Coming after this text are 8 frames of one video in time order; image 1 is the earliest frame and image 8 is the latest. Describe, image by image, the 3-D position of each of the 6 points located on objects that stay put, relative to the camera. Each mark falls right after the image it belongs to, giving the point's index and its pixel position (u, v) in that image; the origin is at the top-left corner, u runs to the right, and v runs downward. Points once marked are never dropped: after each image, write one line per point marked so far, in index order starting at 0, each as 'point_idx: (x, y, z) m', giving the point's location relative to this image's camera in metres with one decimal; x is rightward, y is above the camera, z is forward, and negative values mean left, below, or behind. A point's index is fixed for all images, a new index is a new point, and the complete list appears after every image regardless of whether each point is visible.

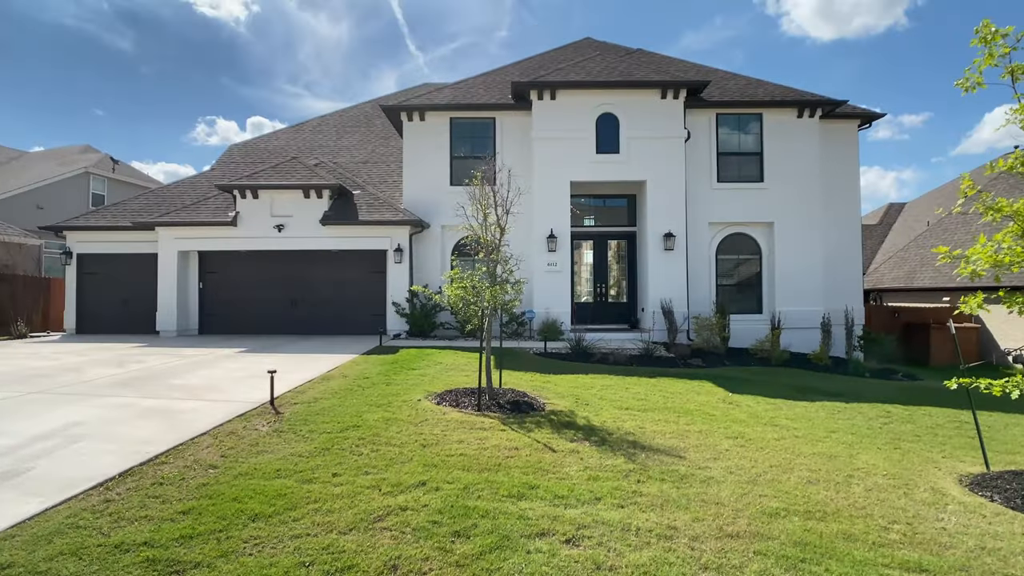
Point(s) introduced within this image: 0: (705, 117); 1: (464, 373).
0: (+5.0, +4.4, +15.9) m
1: (-0.8, -1.4, +10.0) m
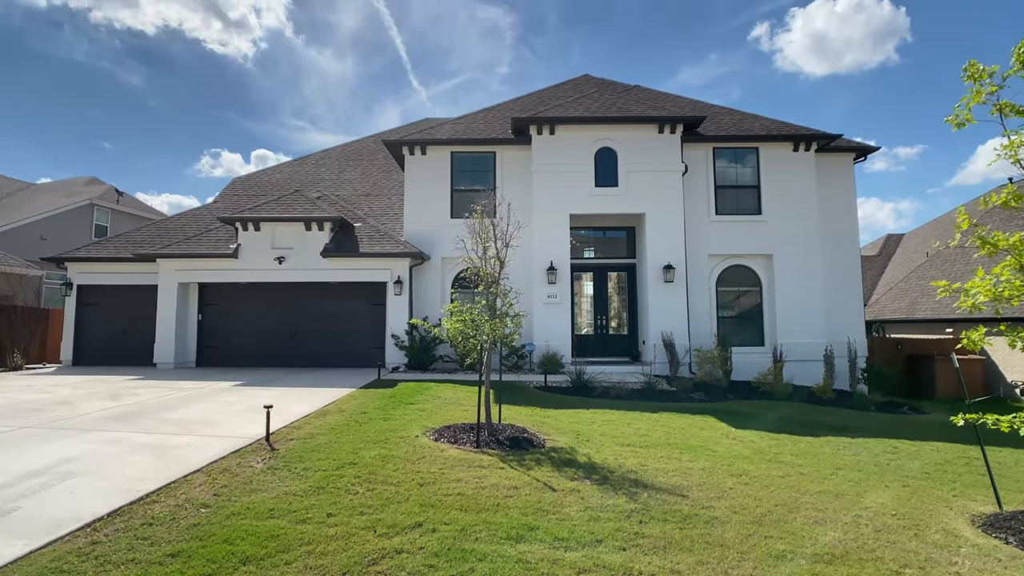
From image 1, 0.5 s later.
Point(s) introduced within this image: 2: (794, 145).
0: (+5.0, +3.6, +16.0) m
1: (-0.8, -1.9, +9.9) m
2: (+7.3, +3.7, +16.0) m
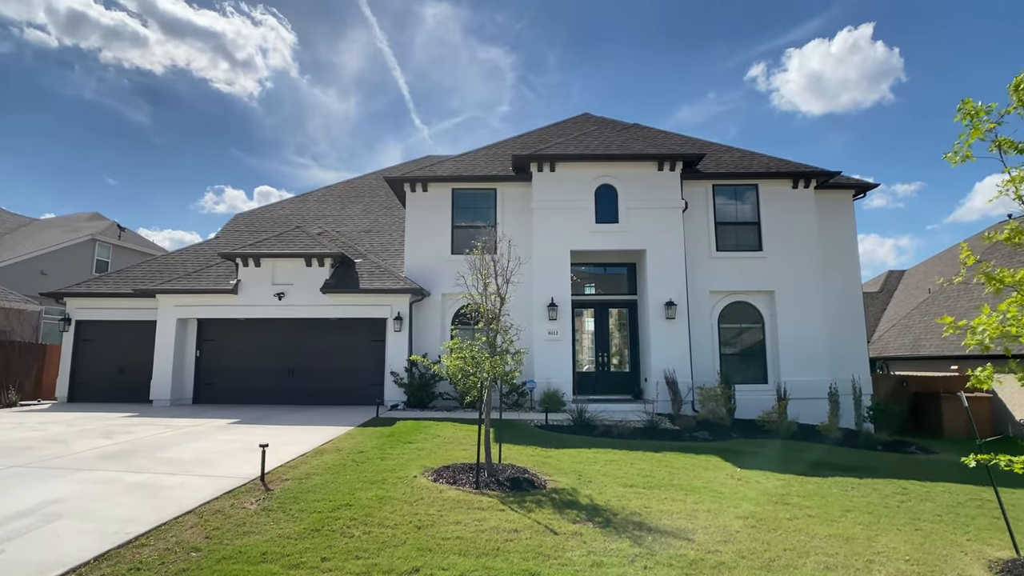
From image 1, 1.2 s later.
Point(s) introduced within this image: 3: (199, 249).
0: (+5.0, +2.6, +16.2) m
1: (-0.8, -2.5, +9.7) m
2: (+7.3, +2.7, +16.1) m
3: (-9.0, +1.1, +17.7) m
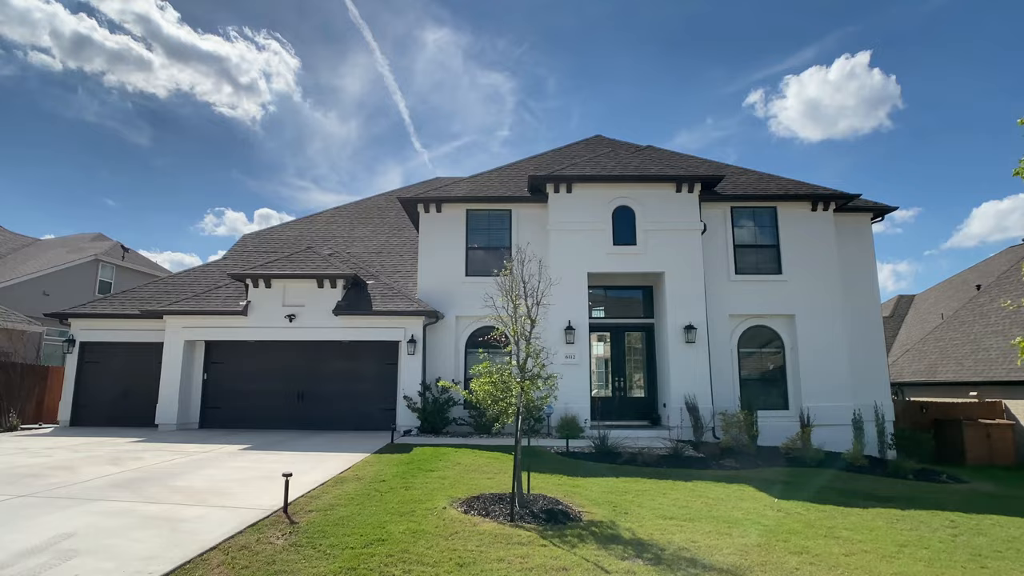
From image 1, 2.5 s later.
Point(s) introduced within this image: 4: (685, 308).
0: (+5.4, +2.0, +16.0) m
1: (-0.4, -2.8, +9.3) m
2: (+7.7, +2.1, +15.9) m
3: (-8.6, +0.5, +17.4) m
4: (+4.1, -0.5, +14.8) m
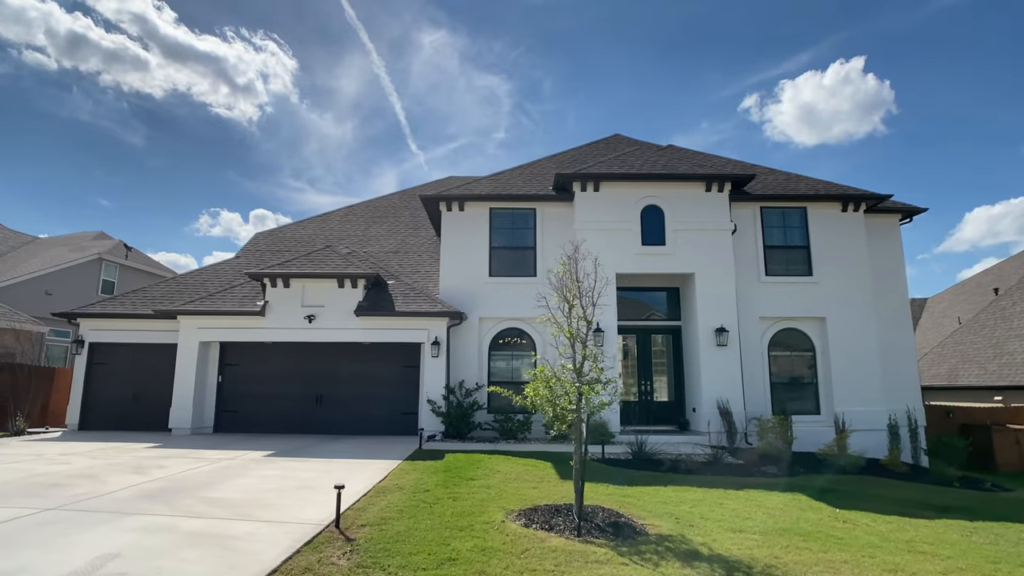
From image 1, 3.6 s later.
0: (+6.0, +2.0, +15.6) m
1: (+0.3, -2.8, +8.9) m
2: (+8.3, +2.1, +15.6) m
3: (-8.0, +0.5, +16.9) m
4: (+4.8, -0.5, +14.4) m
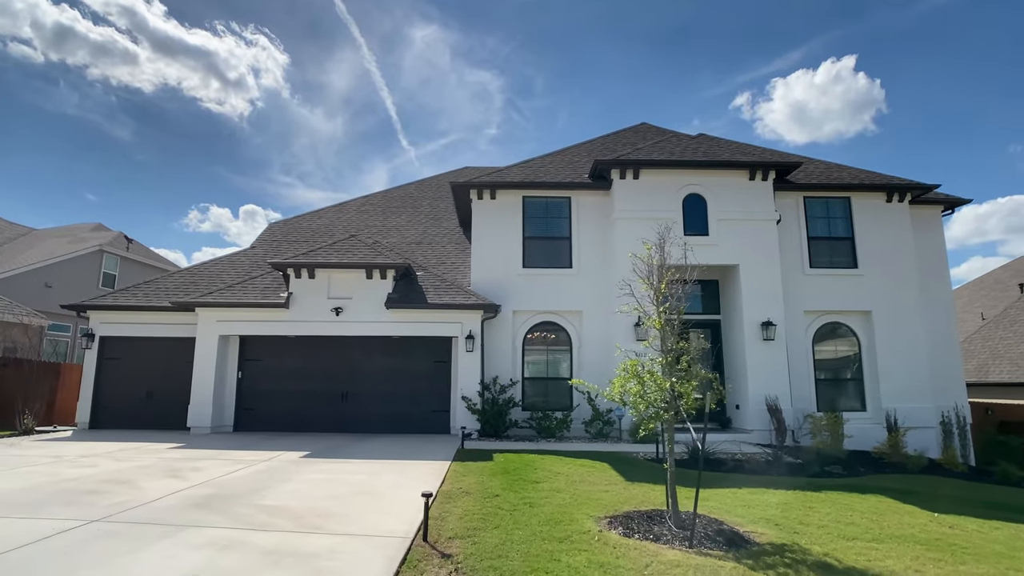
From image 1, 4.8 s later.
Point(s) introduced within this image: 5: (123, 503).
0: (+6.8, +2.1, +15.0) m
1: (+1.2, -2.7, +8.2) m
2: (+9.1, +2.2, +15.1) m
3: (-7.2, +0.7, +16.1) m
4: (+5.6, -0.3, +13.8) m
5: (-4.1, -2.2, +6.3) m
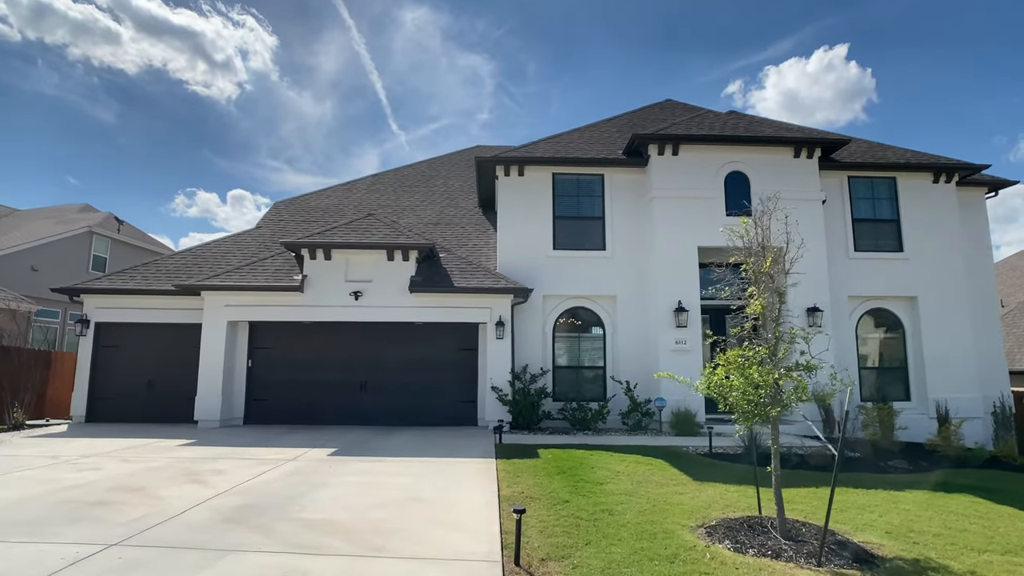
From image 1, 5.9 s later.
0: (+7.4, +2.5, +14.2) m
1: (+1.9, -2.4, +7.4) m
2: (+9.7, +2.6, +14.3) m
3: (-6.6, +1.2, +15.1) m
4: (+6.2, 0.0, +13.0) m
5: (-3.3, -2.0, +5.4) m
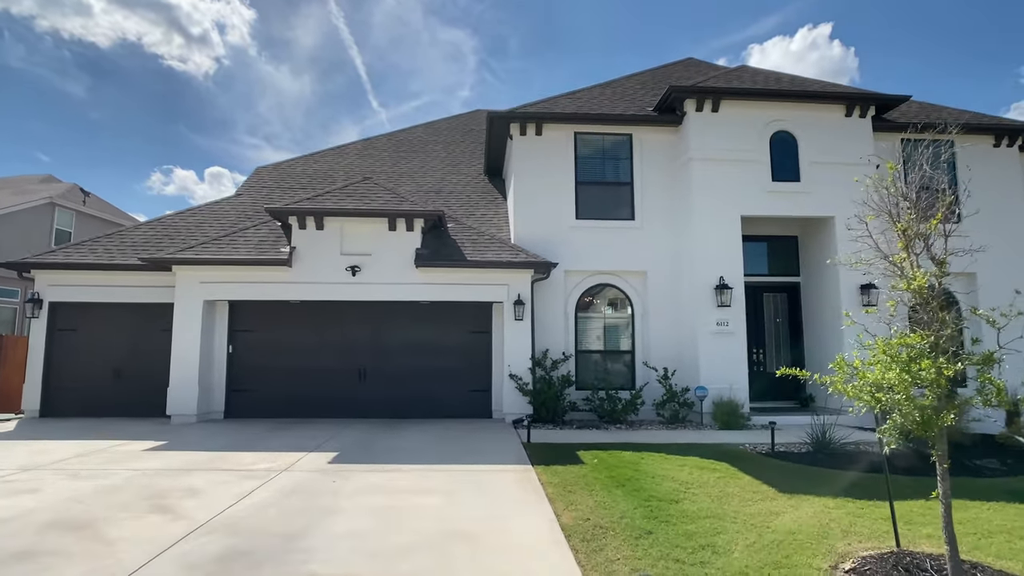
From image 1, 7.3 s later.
0: (+7.8, +3.0, +12.8) m
1: (+2.4, -2.1, +6.0) m
2: (+10.1, +3.1, +12.9) m
3: (-6.3, +1.7, +13.3) m
4: (+6.6, +0.5, +11.6) m
5: (-2.7, -1.8, +3.8) m
